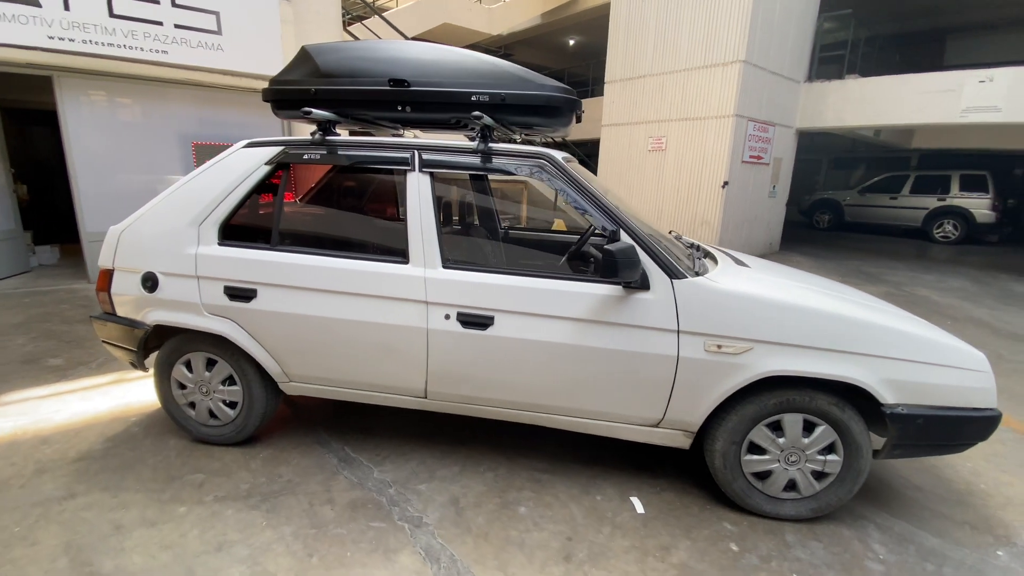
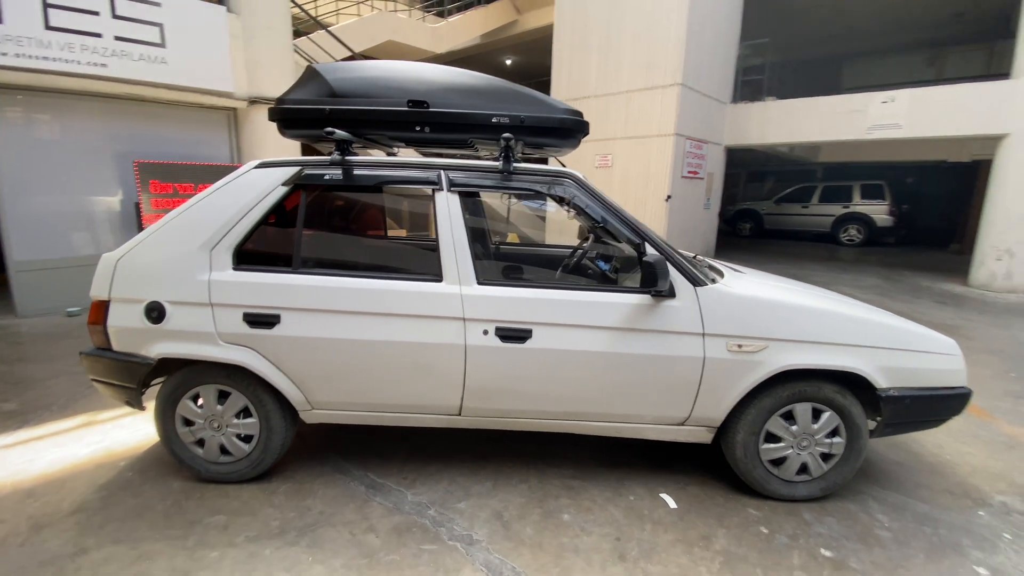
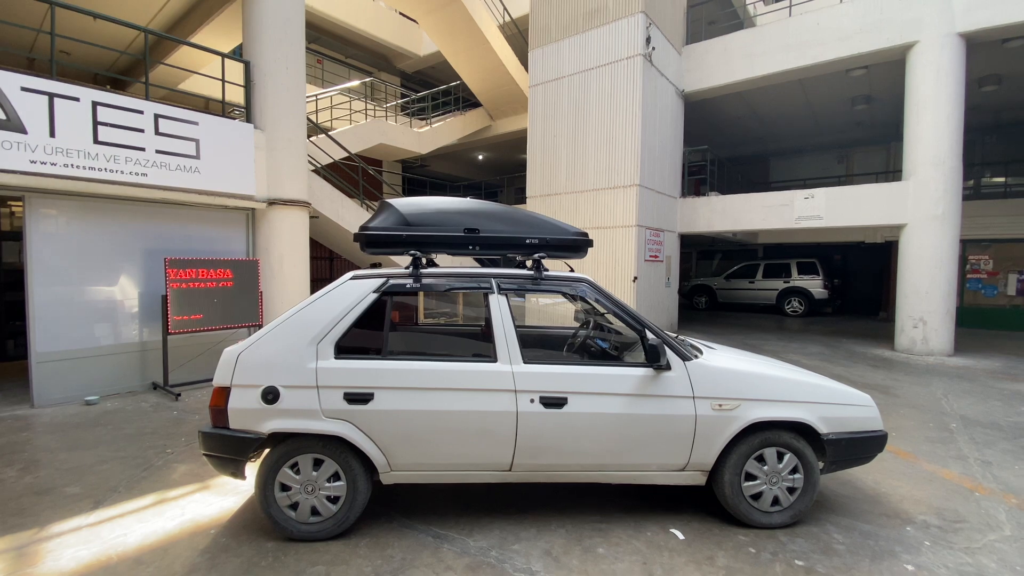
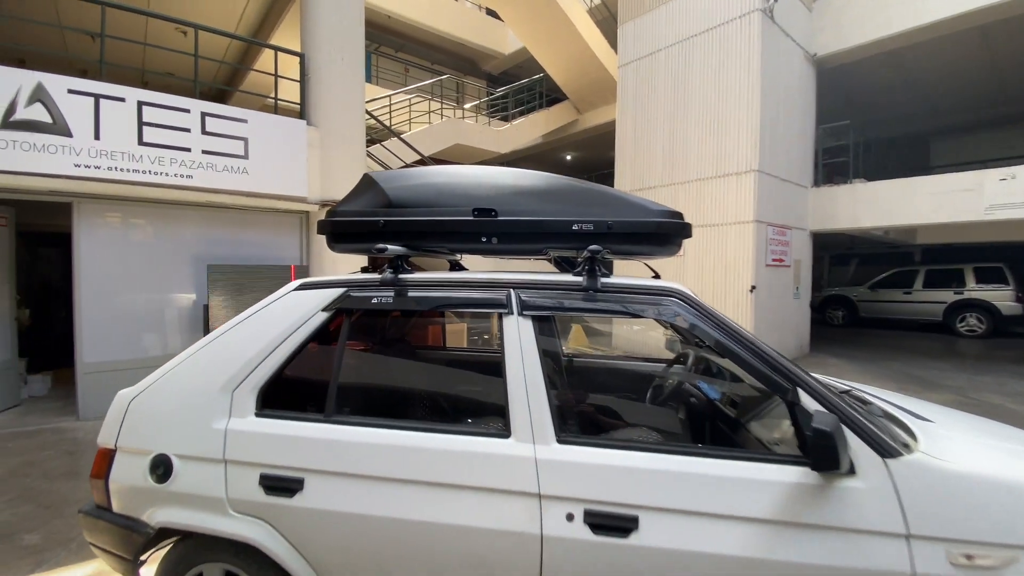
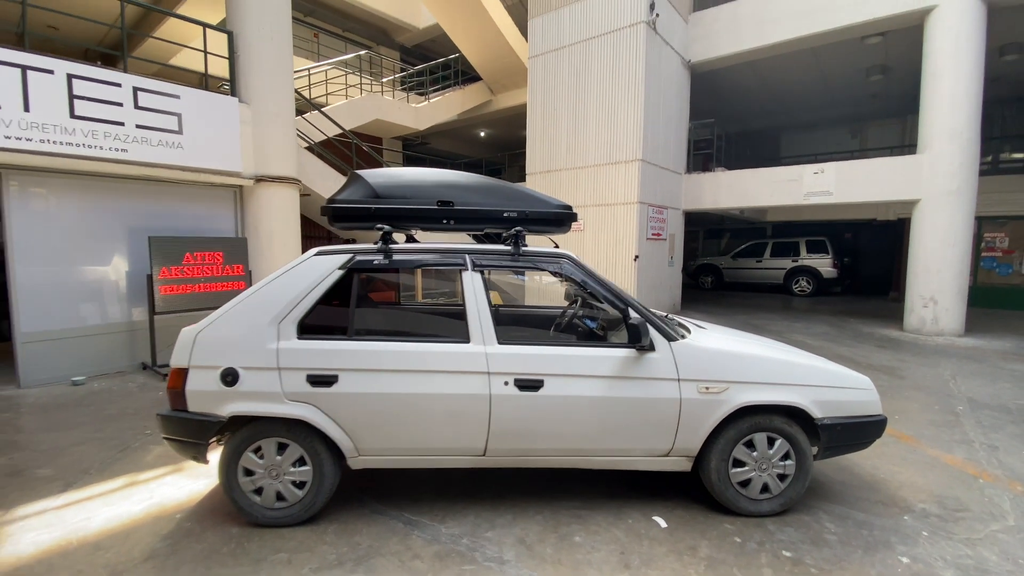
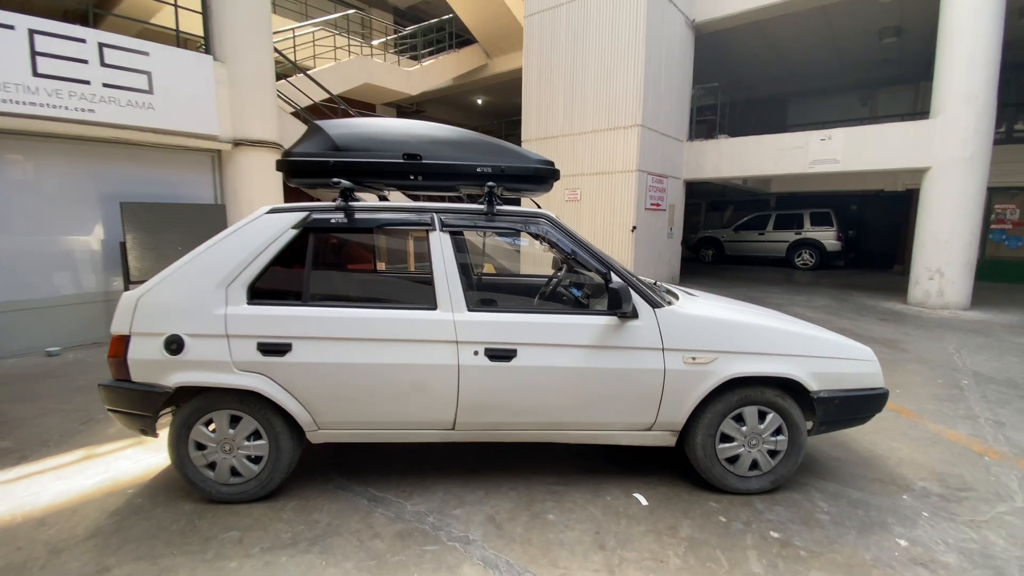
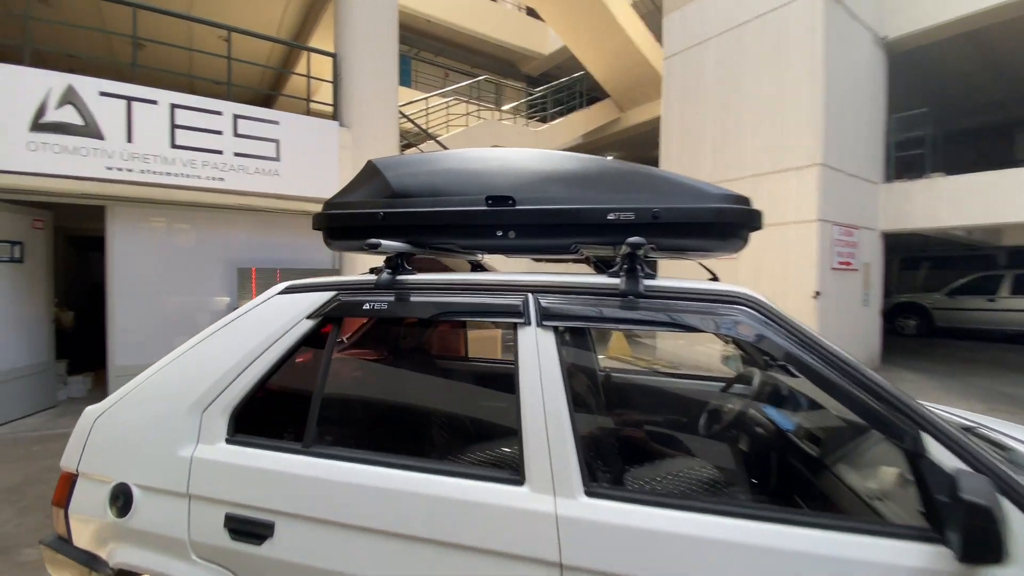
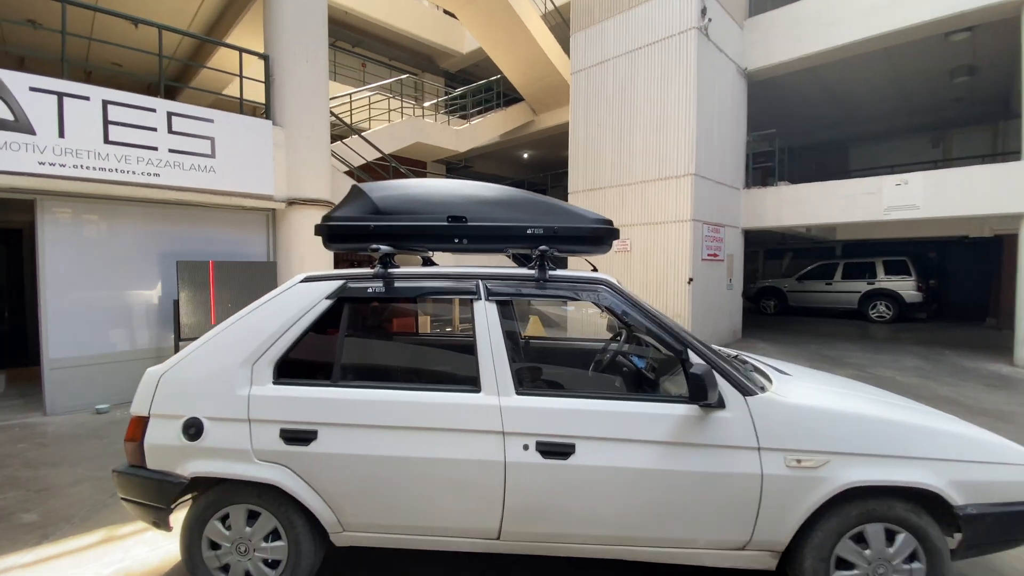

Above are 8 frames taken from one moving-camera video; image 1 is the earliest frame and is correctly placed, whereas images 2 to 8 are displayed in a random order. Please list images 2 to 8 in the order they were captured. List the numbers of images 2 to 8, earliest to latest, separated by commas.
2, 6, 5, 3, 8, 4, 7
